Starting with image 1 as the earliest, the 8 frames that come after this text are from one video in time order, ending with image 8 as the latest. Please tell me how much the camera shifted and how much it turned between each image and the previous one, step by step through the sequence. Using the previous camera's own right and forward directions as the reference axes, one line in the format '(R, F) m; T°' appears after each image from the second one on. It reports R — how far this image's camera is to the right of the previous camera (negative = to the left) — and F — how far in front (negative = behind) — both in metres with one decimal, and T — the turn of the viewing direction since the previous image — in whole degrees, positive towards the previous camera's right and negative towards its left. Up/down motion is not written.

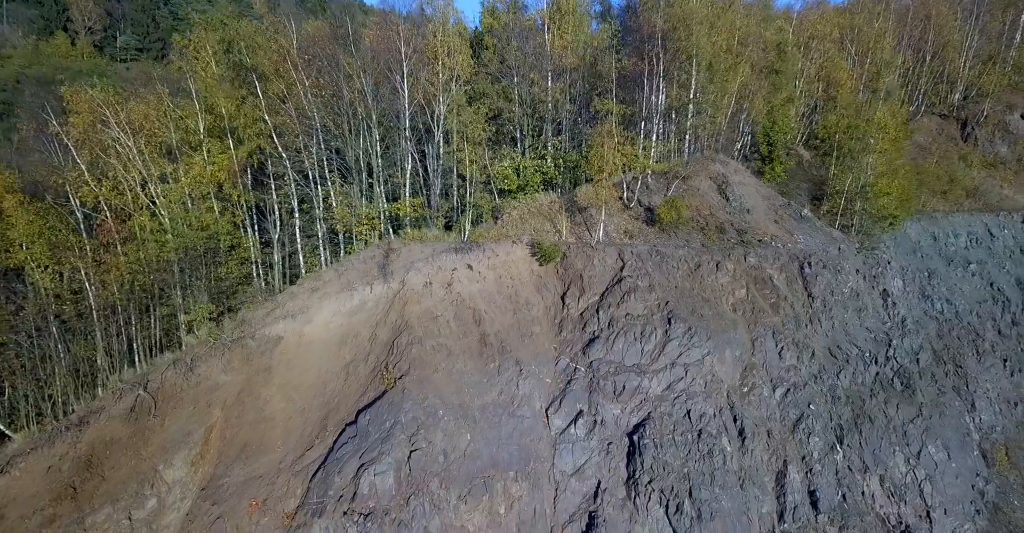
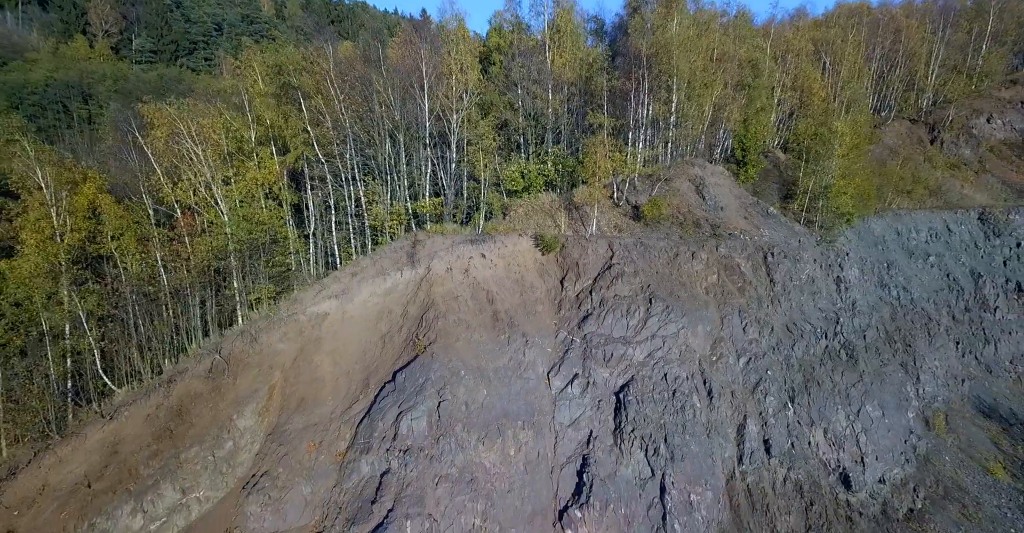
(-0.2, -2.2) m; 0°
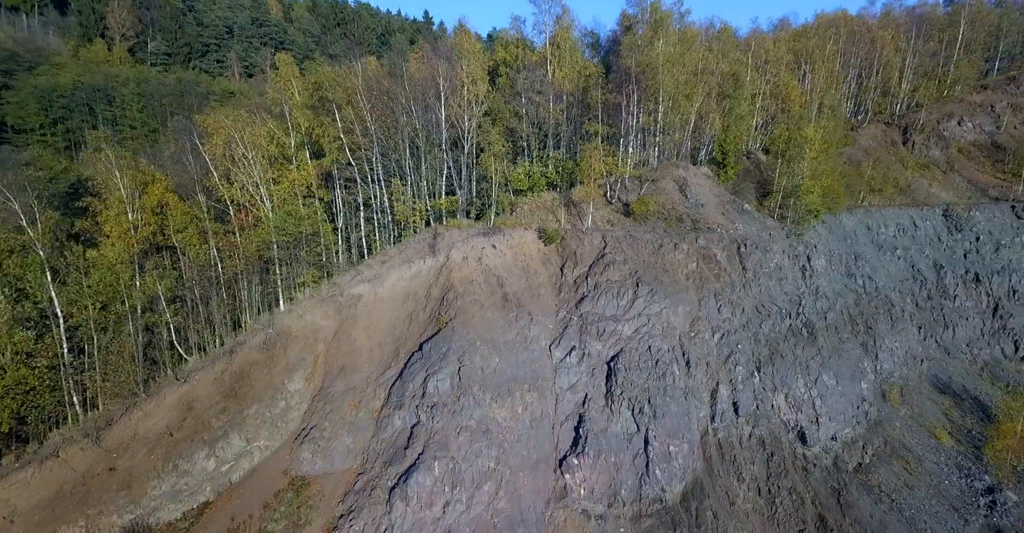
(-0.2, -2.2) m; 0°
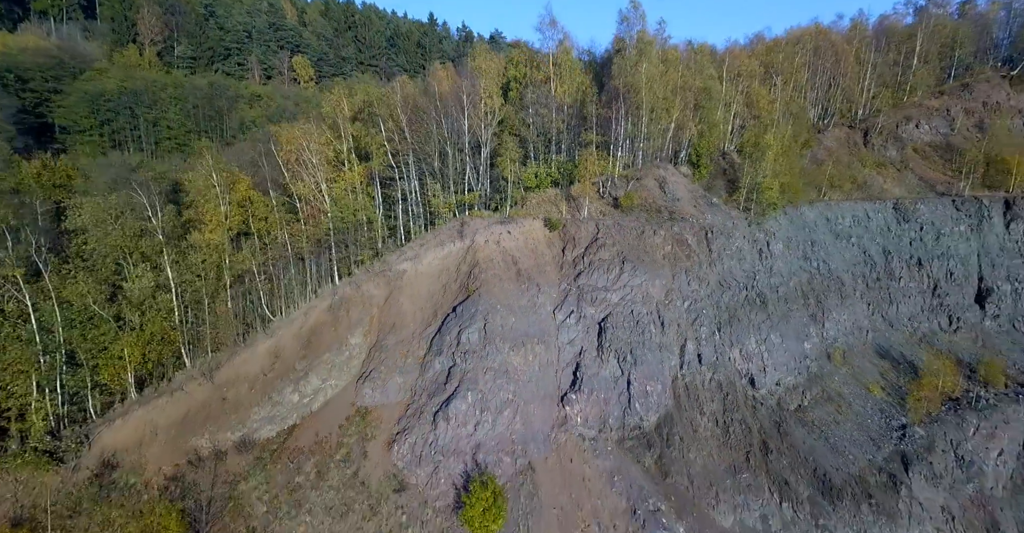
(-0.4, -4.1) m; 0°
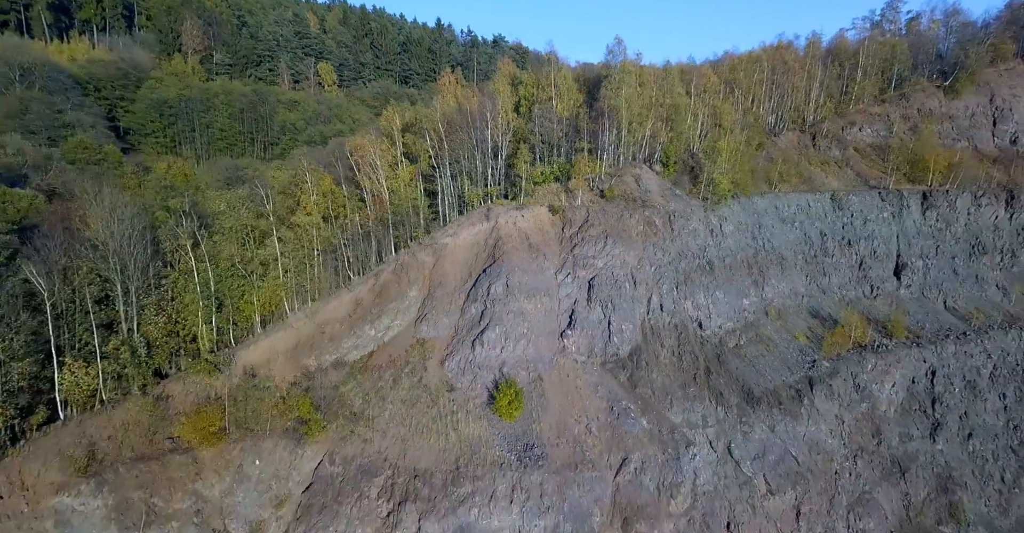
(-0.7, -7.0) m; 0°
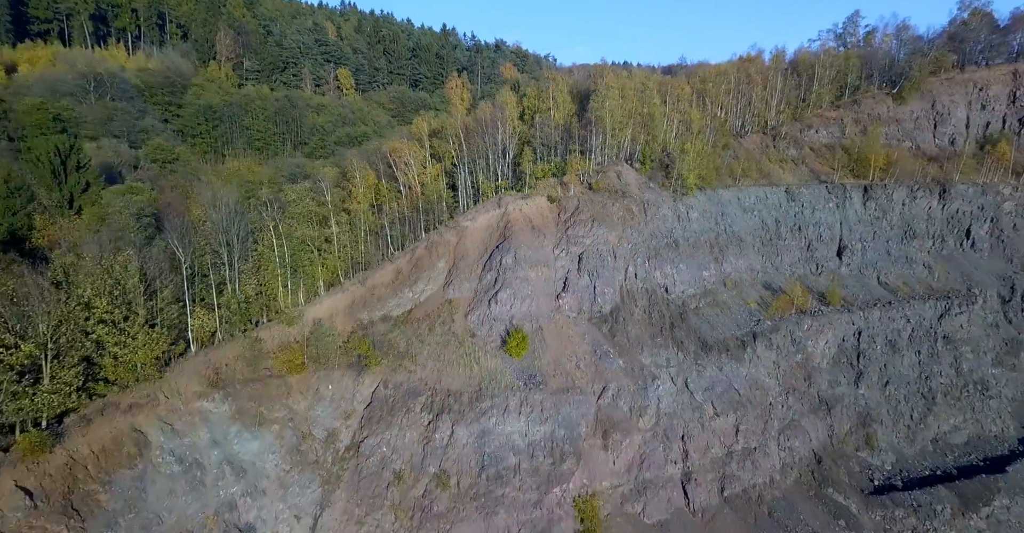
(-0.5, -6.9) m; 0°
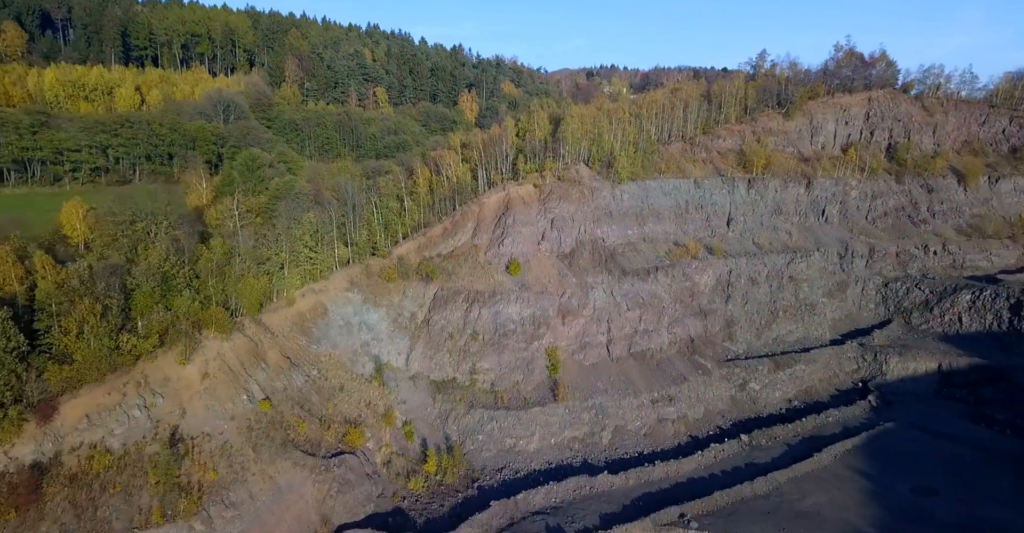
(-0.4, -21.8) m; +1°
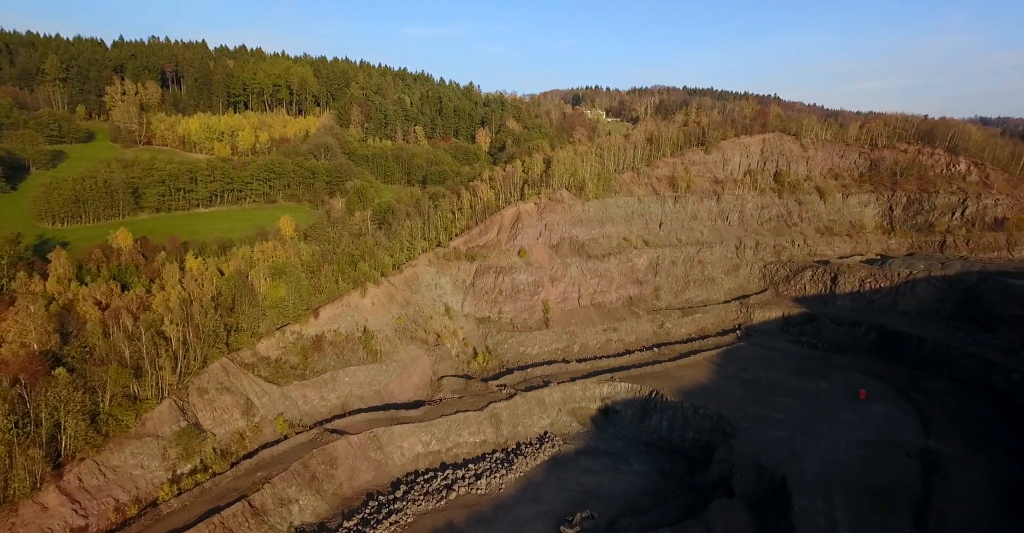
(-2.2, -32.8) m; +1°
